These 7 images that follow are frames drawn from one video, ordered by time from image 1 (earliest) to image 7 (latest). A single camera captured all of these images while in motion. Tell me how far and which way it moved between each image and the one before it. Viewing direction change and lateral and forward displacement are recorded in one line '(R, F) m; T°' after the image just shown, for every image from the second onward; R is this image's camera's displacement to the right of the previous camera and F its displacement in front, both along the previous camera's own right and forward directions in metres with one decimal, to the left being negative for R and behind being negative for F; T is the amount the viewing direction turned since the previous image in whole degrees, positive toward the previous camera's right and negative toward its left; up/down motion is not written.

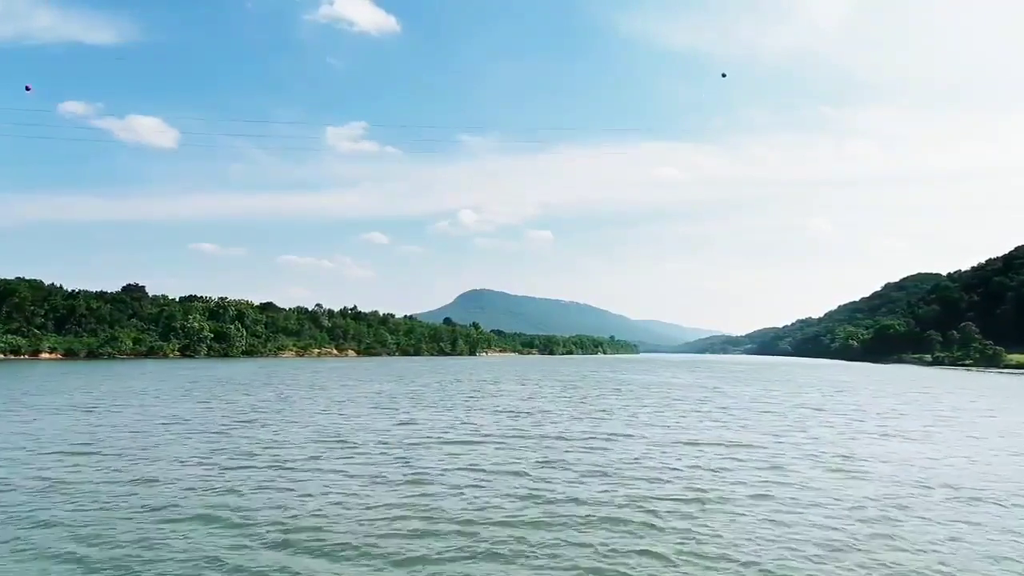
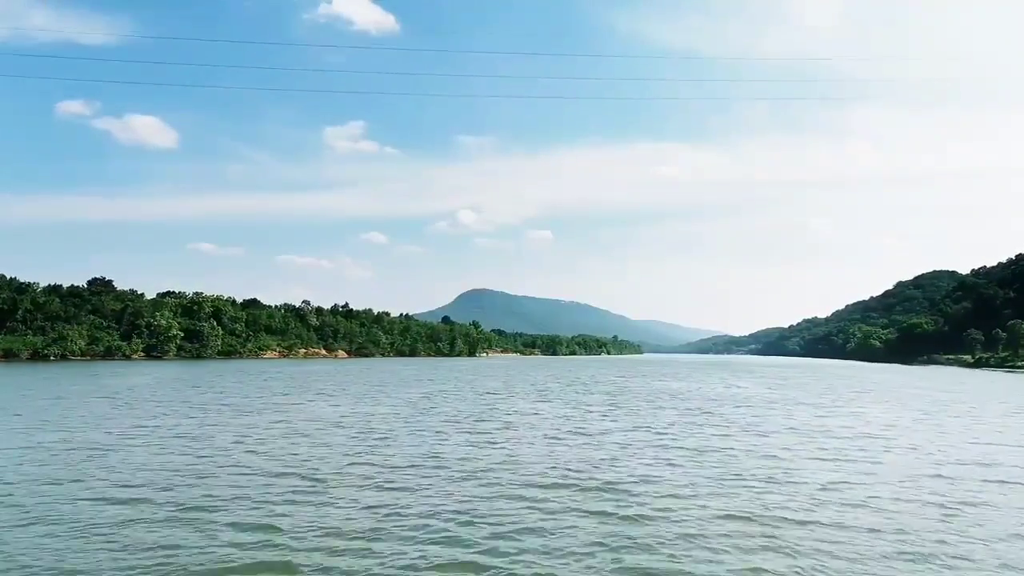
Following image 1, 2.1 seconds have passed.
(-0.8, +14.7) m; 0°
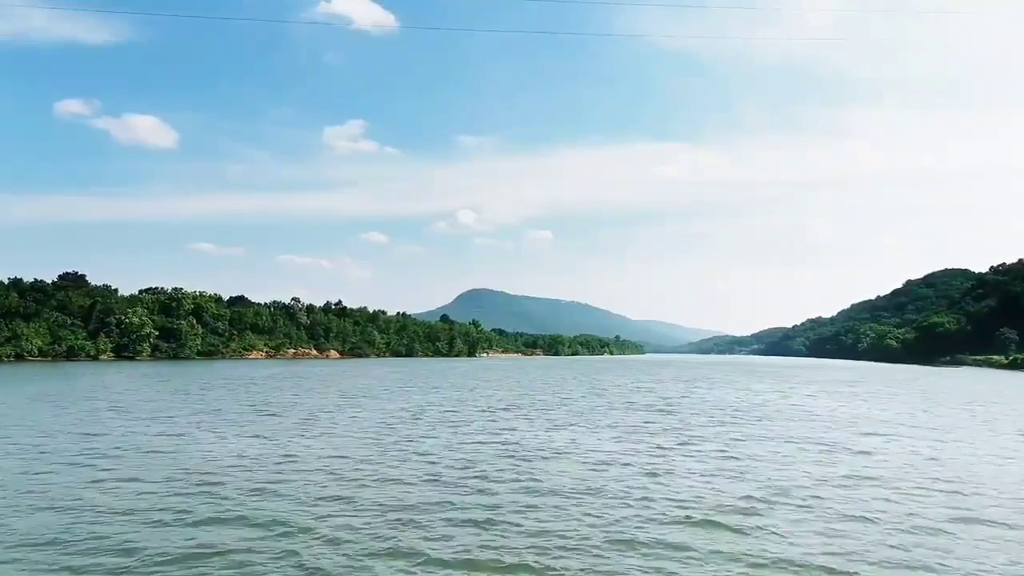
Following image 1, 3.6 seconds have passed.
(-0.6, +10.4) m; 0°
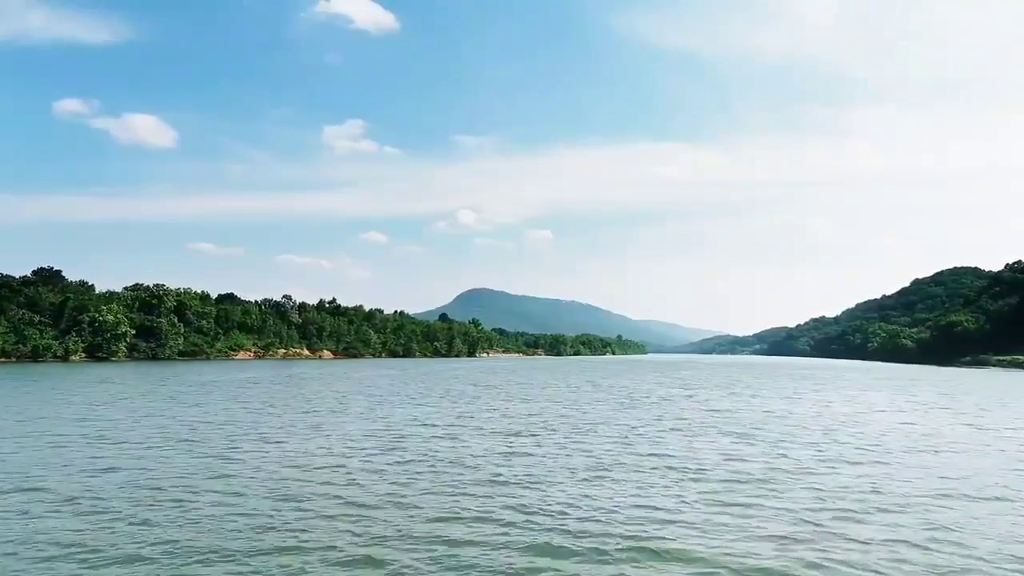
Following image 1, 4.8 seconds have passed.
(-0.5, +8.1) m; 0°
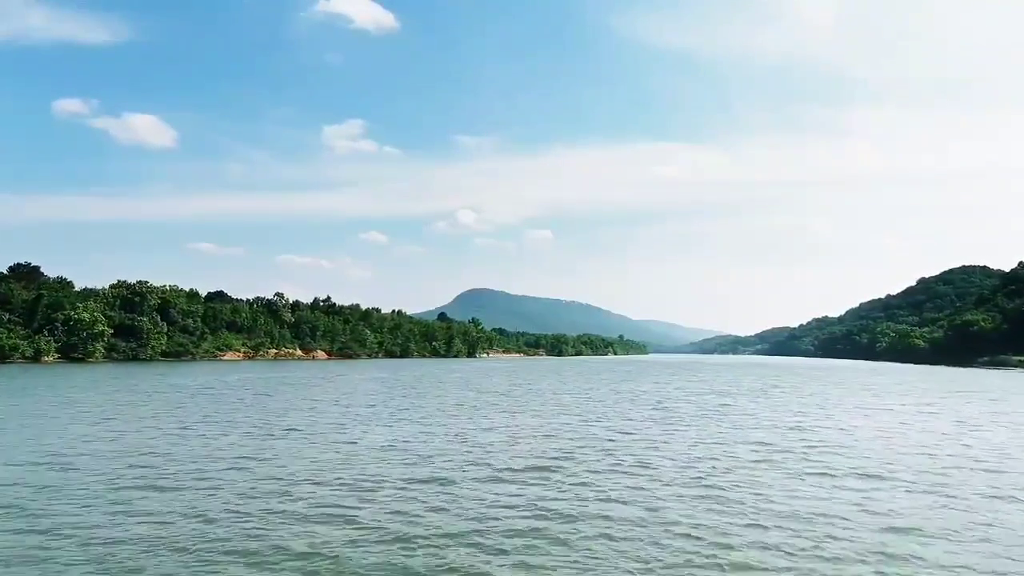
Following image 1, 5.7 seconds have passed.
(-0.3, +6.6) m; 0°
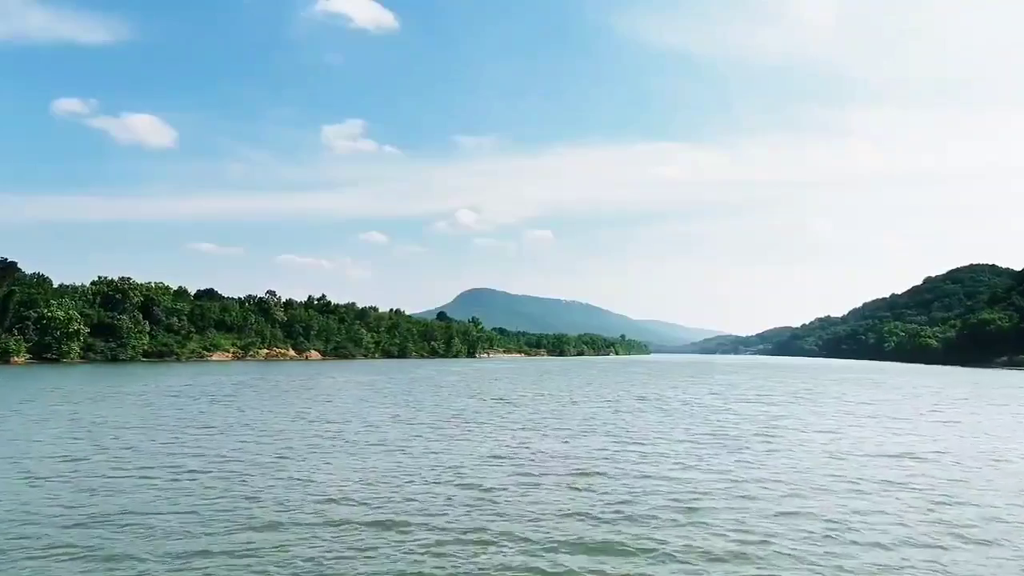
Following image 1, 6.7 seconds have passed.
(-0.4, +6.3) m; 0°
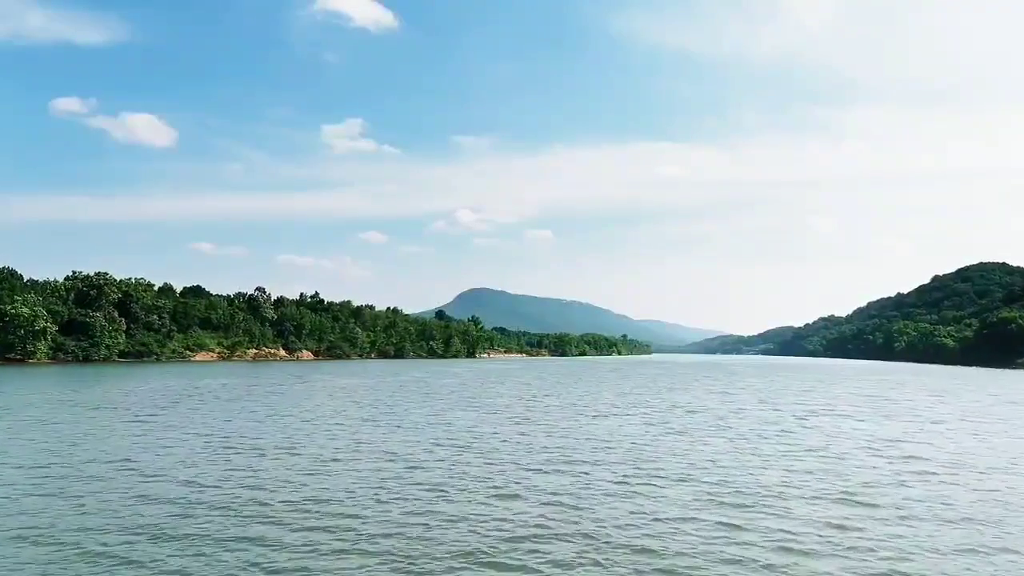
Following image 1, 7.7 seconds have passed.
(-0.5, +7.5) m; 0°
